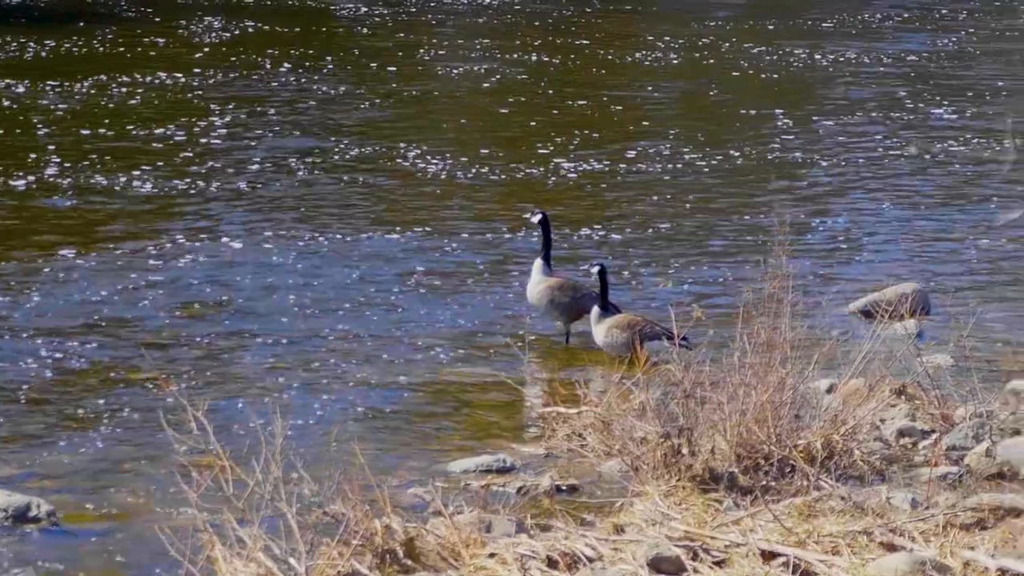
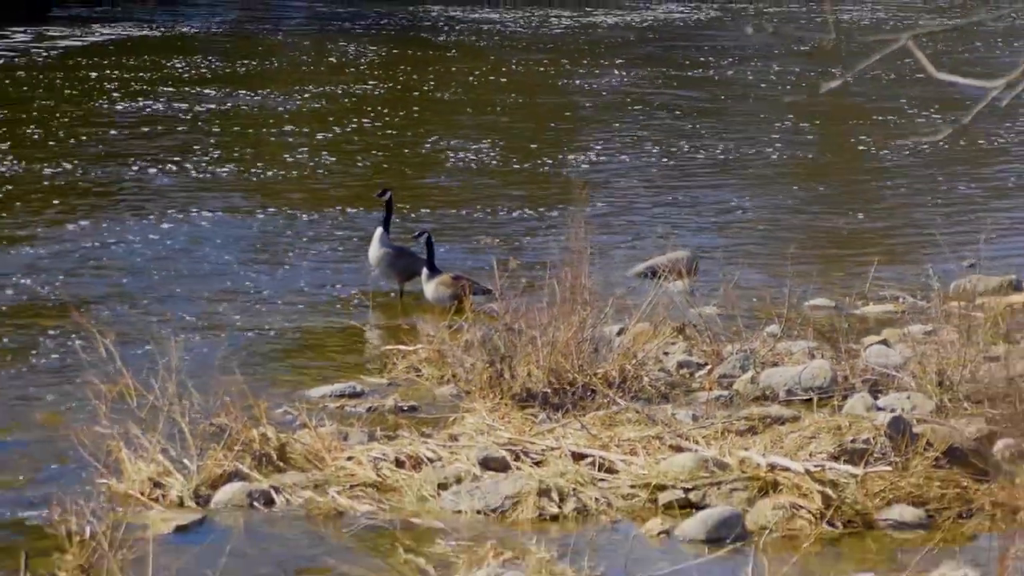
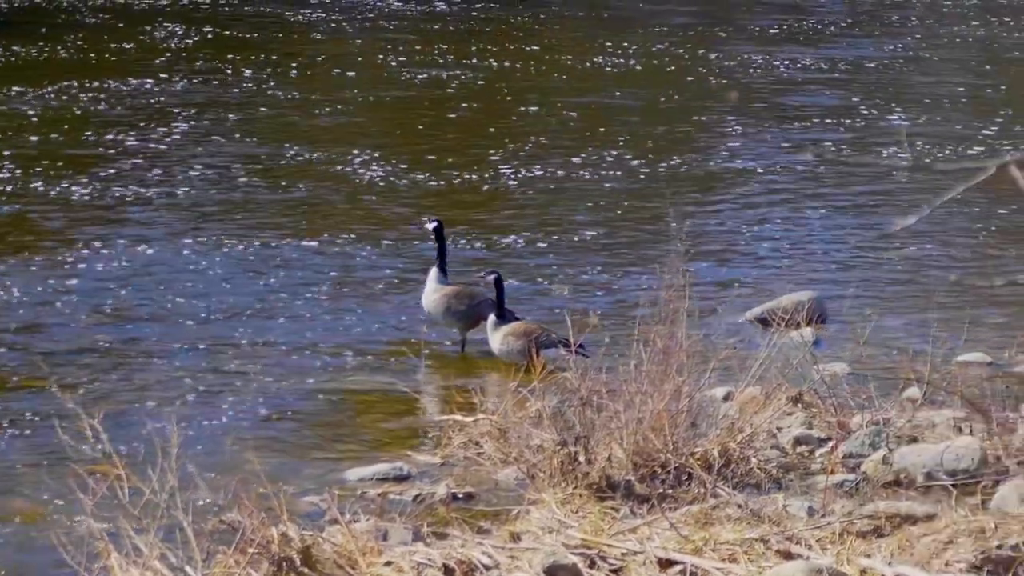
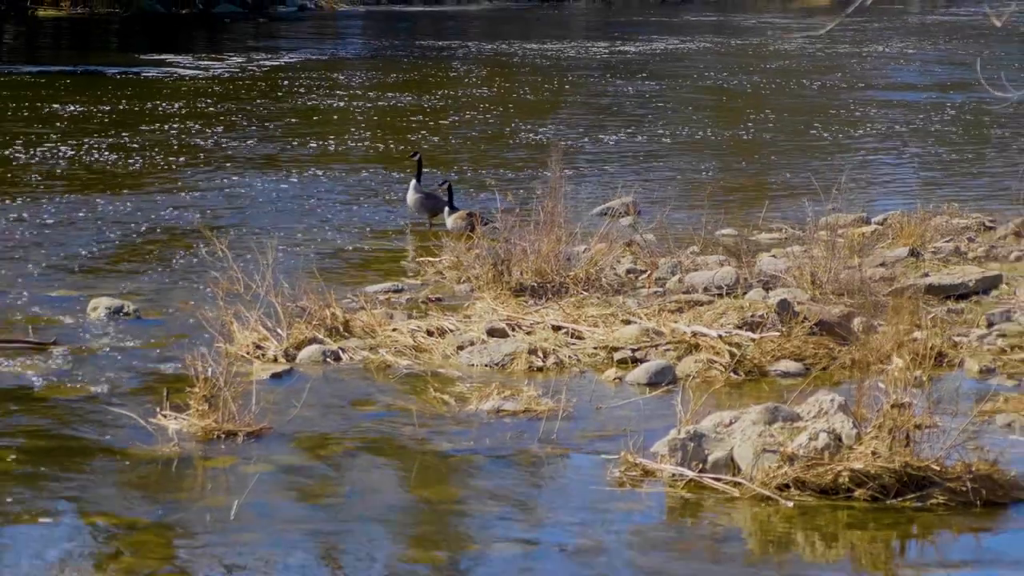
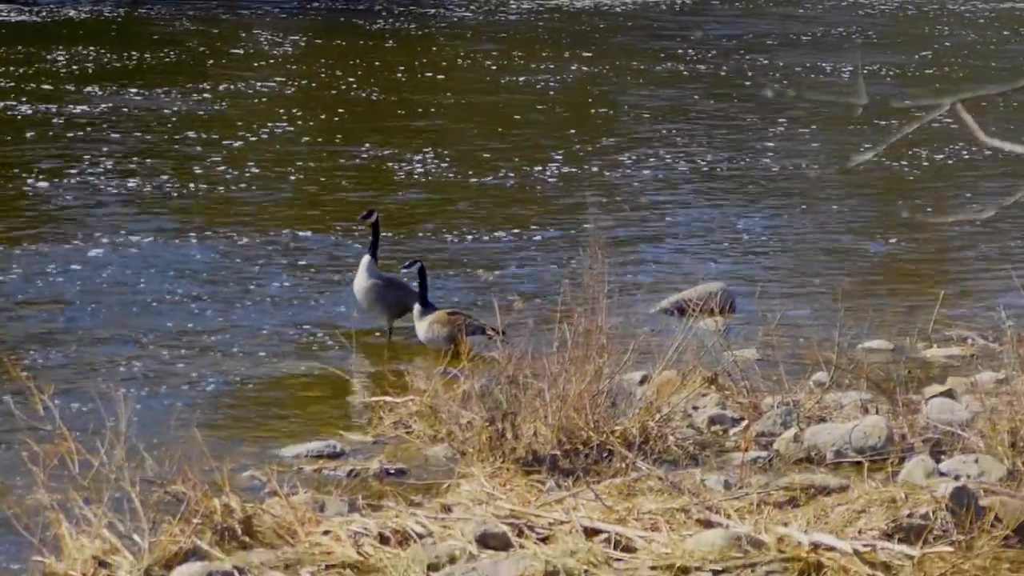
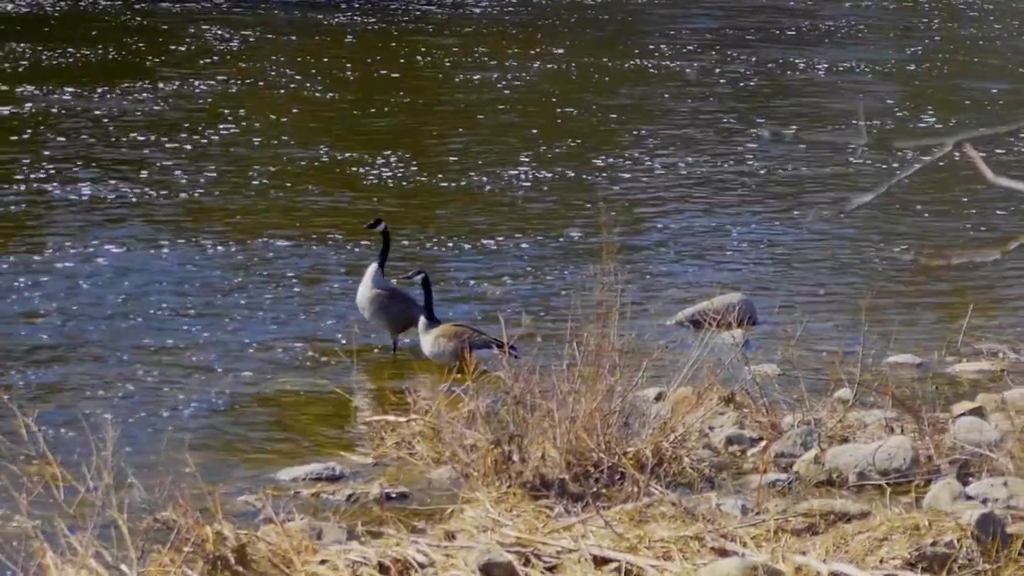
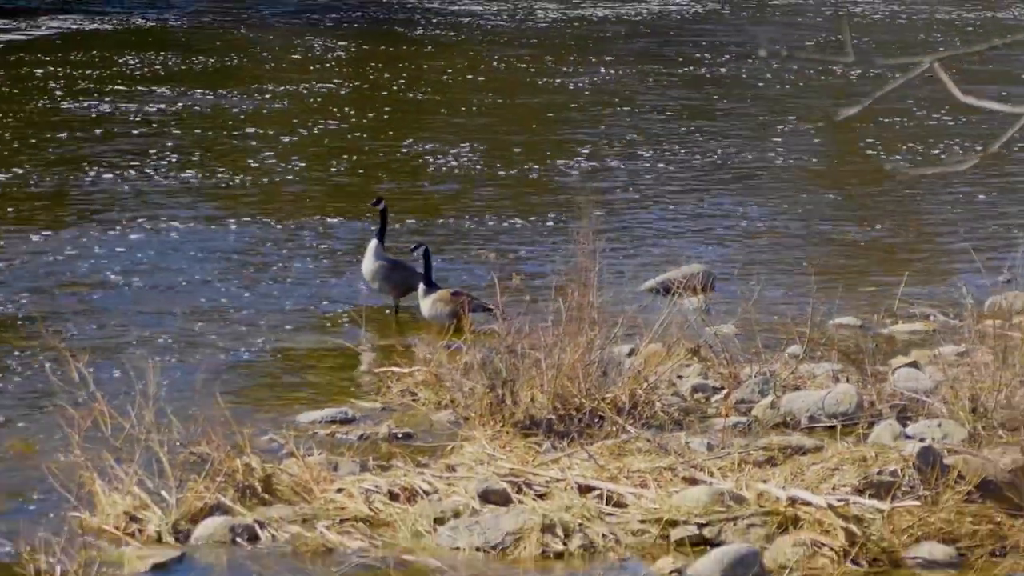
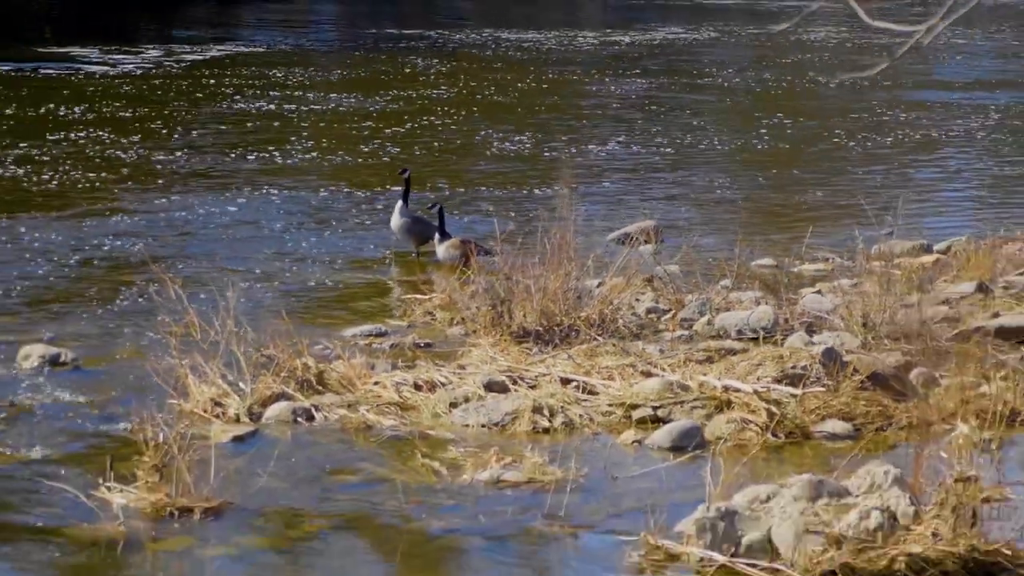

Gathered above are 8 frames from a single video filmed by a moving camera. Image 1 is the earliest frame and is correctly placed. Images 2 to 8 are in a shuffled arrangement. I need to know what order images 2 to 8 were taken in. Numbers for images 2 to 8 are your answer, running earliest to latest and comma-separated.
3, 6, 5, 7, 2, 8, 4
